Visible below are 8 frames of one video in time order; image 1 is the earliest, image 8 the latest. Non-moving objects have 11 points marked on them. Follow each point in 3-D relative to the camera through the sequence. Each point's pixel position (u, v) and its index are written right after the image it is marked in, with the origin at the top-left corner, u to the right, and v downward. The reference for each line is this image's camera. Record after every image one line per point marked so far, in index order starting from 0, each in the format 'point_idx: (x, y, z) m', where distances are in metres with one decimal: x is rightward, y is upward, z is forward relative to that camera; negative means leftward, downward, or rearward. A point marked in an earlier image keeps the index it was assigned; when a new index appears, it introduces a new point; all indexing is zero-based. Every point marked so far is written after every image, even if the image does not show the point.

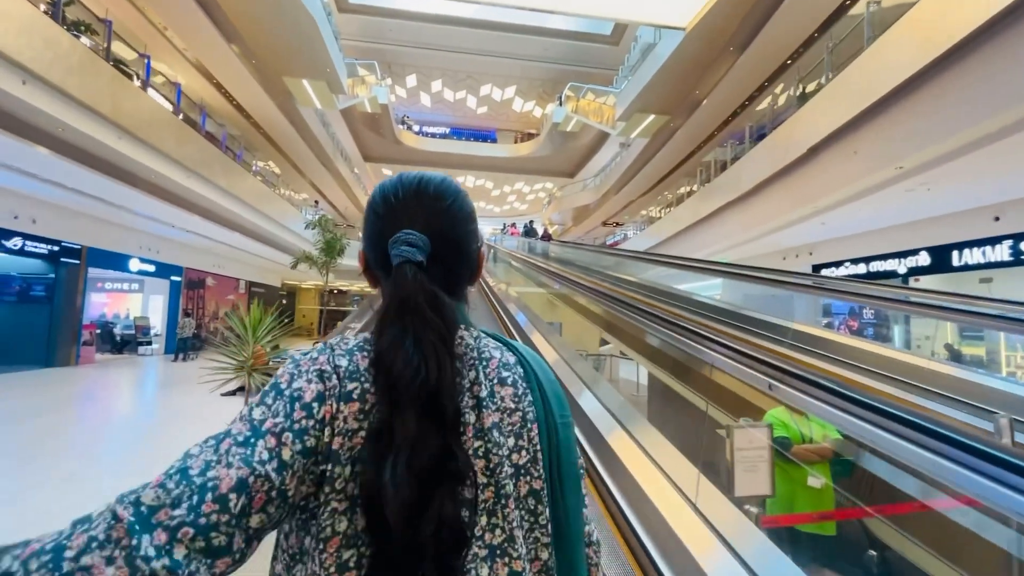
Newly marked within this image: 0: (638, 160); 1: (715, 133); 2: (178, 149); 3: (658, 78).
0: (+3.7, +3.7, +14.1) m
1: (+4.5, +3.4, +10.8) m
2: (-4.9, +2.0, +7.2) m
3: (+2.7, +4.0, +9.3) m
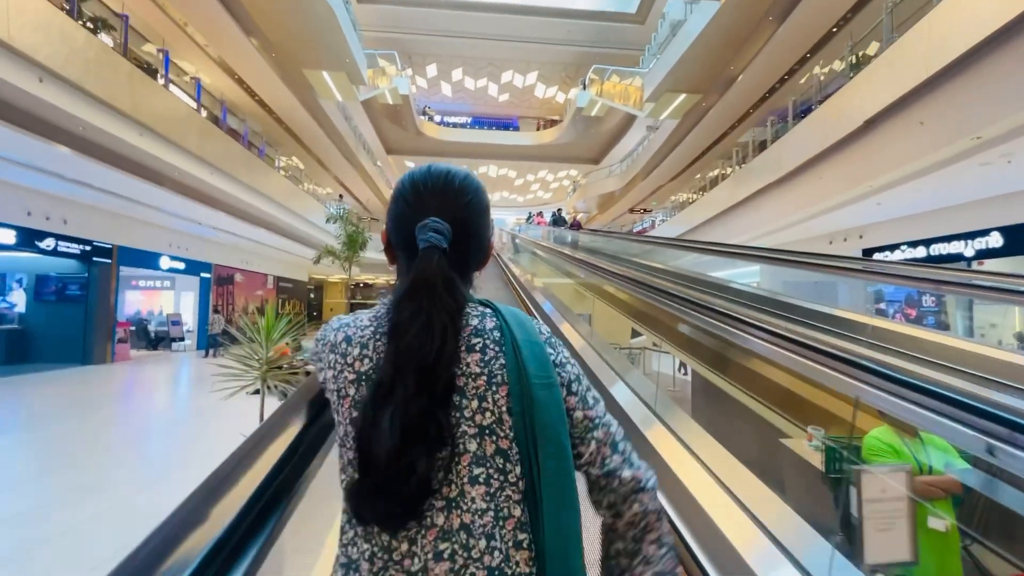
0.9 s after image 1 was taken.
0: (+4.3, +4.0, +13.6) m
1: (+5.0, +3.7, +10.2) m
2: (-4.6, +2.1, +7.1) m
3: (+3.1, +4.2, +8.8) m
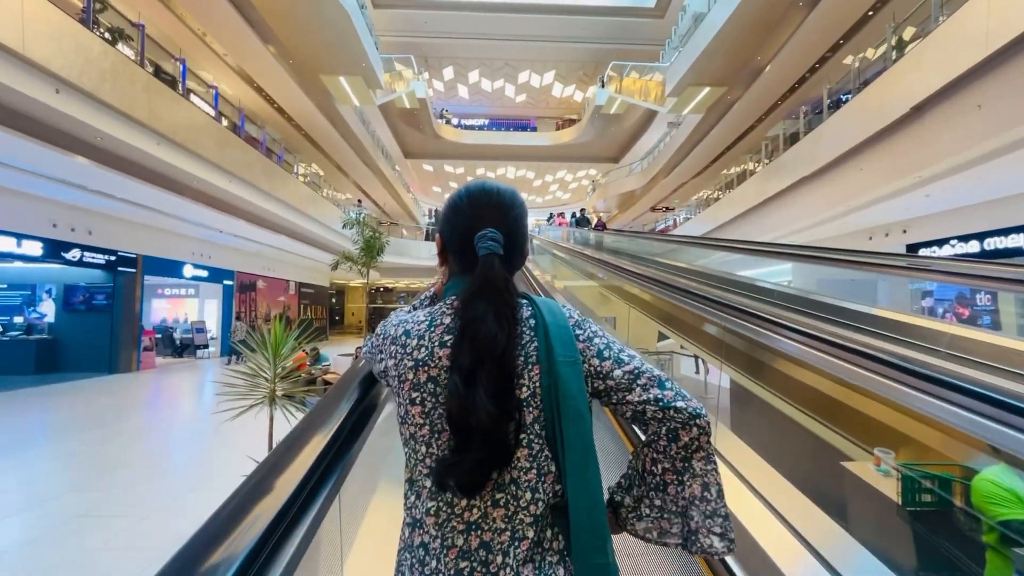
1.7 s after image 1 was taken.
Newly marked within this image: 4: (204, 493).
0: (+4.8, +4.0, +13.3) m
1: (+5.4, +3.7, +9.9) m
2: (-4.3, +2.0, +7.1) m
3: (+3.4, +4.2, +8.5) m
4: (-2.9, -1.9, +4.7) m
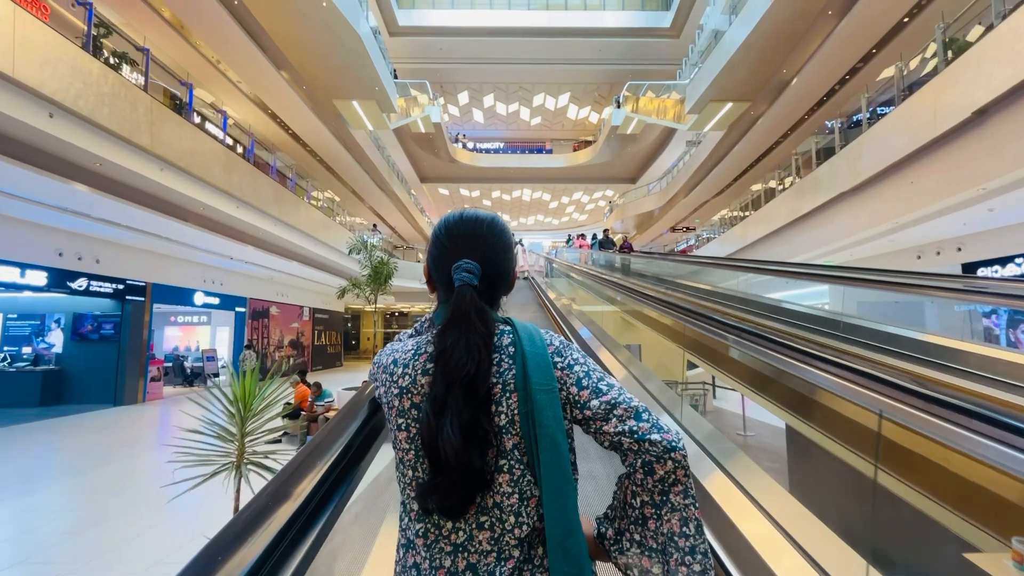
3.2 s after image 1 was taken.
0: (+5.2, +3.4, +12.9) m
1: (+5.7, +3.3, +9.5) m
2: (-4.1, +1.6, +7.0) m
3: (+3.7, +3.8, +8.2) m
4: (-2.8, -2.2, +4.3) m
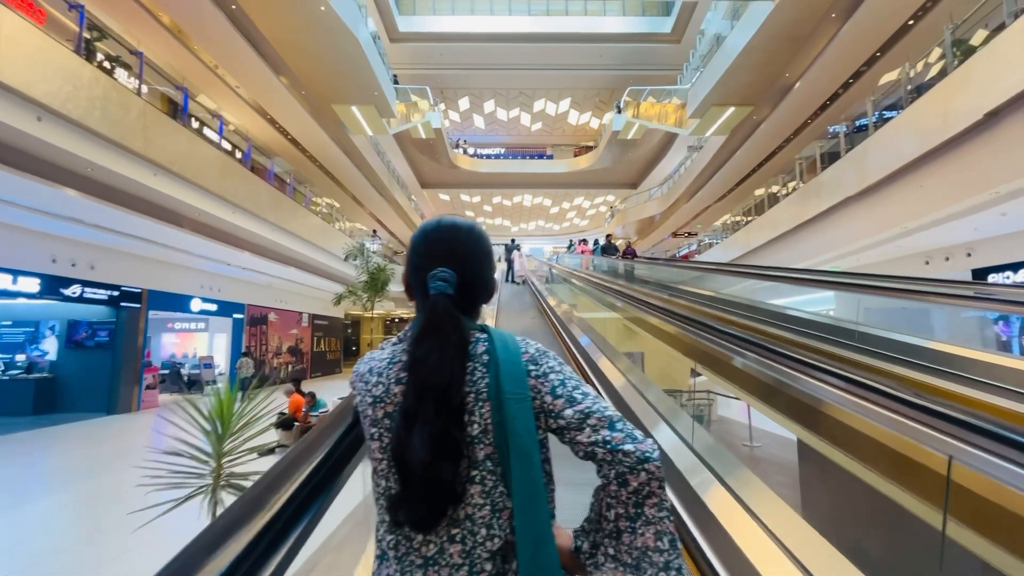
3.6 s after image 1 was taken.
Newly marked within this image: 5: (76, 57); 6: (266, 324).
0: (+5.2, +3.3, +12.8) m
1: (+5.7, +3.2, +9.4) m
2: (-4.1, +1.5, +6.9) m
3: (+3.7, +3.7, +8.2) m
4: (-2.8, -2.3, +4.2) m
5: (-3.9, +2.1, +4.4) m
6: (-6.0, -0.9, +11.9) m
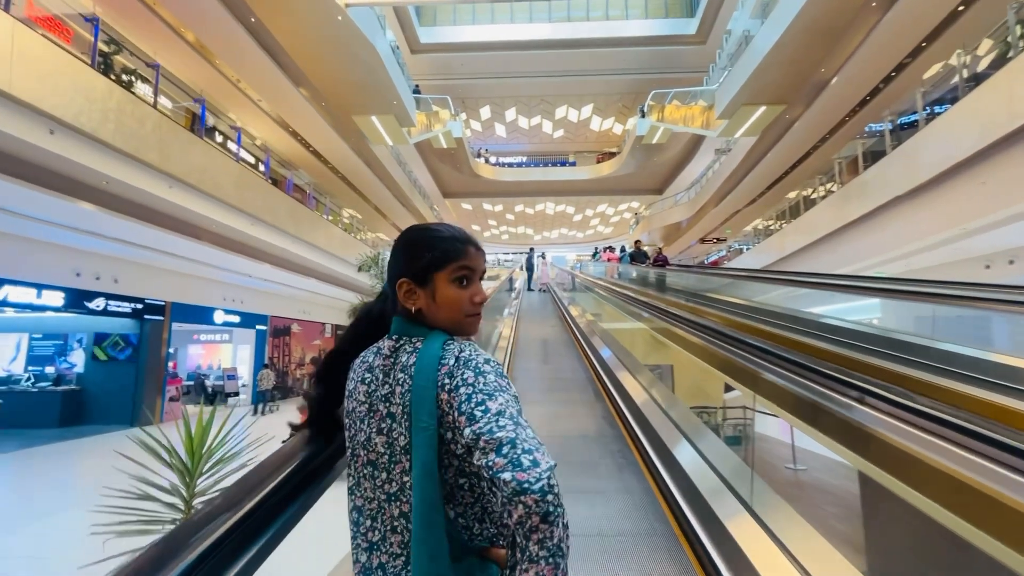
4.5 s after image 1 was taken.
0: (+5.8, +3.1, +12.4) m
1: (+6.1, +3.0, +8.9) m
2: (-3.8, +1.3, +6.9) m
3: (+4.0, +3.6, +7.8) m
4: (-2.6, -2.4, +4.0) m
5: (-3.8, +2.0, +4.4) m
6: (-5.4, -1.2, +12.0) m
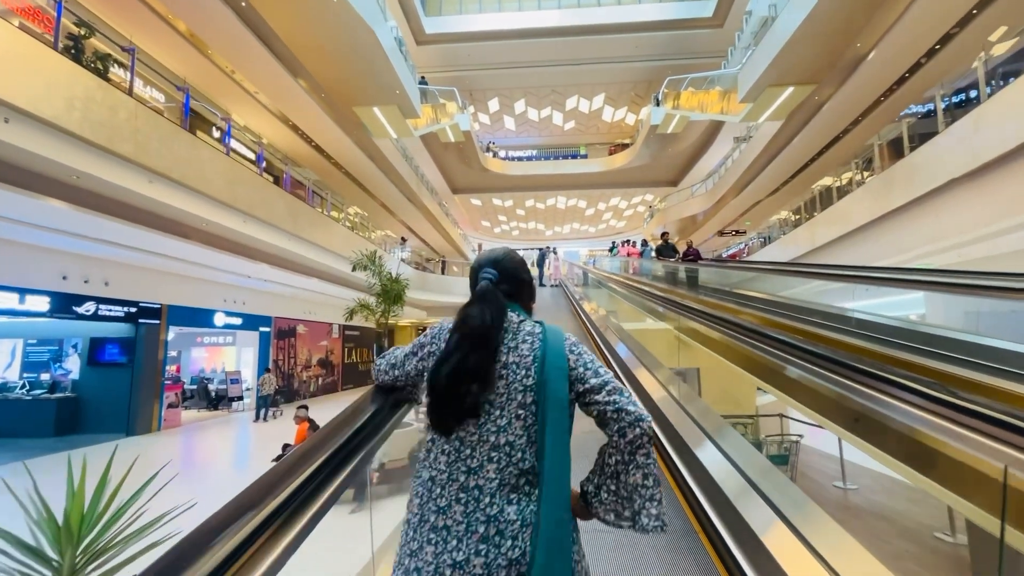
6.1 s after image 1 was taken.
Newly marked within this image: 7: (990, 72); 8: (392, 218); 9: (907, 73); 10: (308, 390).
0: (+6.0, +3.2, +11.8) m
1: (+6.2, +3.2, +8.3) m
2: (-3.7, +1.3, +6.5) m
3: (+4.1, +3.6, +7.2) m
4: (-2.5, -2.4, +3.7) m
5: (-3.7, +1.9, +4.0) m
6: (-5.1, -1.2, +11.7) m
7: (+5.0, +2.3, +5.2) m
8: (-4.2, +2.5, +17.4) m
9: (+6.0, +3.2, +7.5) m
10: (-5.1, -2.6, +12.4) m
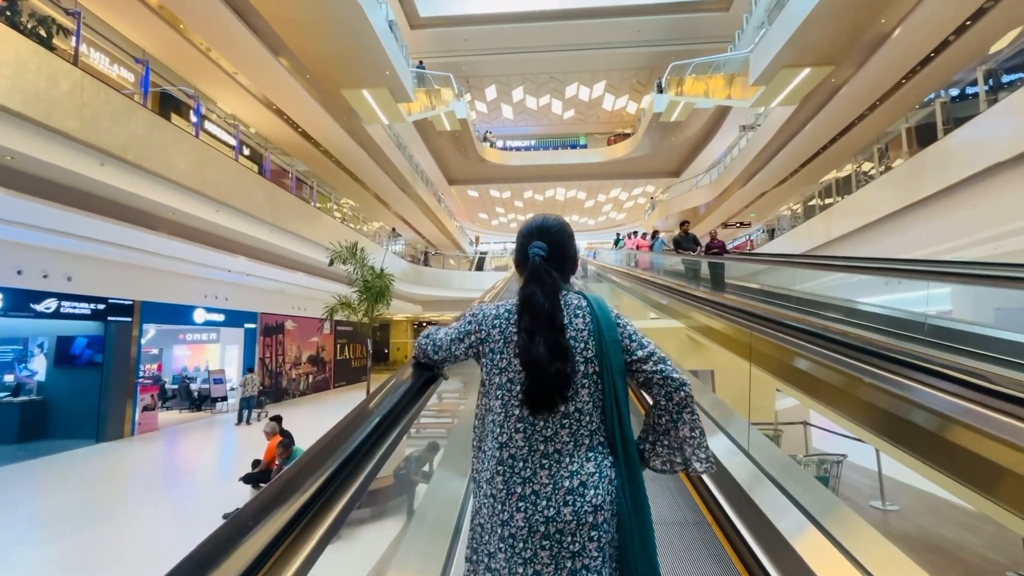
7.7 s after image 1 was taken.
0: (+6.0, +3.4, +11.3) m
1: (+6.2, +3.2, +7.8) m
2: (-3.7, +1.3, +6.0) m
3: (+4.1, +3.7, +6.7) m
4: (-2.5, -2.4, +3.2) m
5: (-3.7, +1.9, +3.5) m
6: (-5.2, -1.0, +11.2) m
7: (+5.0, +2.3, +4.7) m
8: (-4.3, +2.7, +16.9) m
9: (+5.9, +3.3, +7.0) m
10: (-5.2, -2.4, +11.9) m
